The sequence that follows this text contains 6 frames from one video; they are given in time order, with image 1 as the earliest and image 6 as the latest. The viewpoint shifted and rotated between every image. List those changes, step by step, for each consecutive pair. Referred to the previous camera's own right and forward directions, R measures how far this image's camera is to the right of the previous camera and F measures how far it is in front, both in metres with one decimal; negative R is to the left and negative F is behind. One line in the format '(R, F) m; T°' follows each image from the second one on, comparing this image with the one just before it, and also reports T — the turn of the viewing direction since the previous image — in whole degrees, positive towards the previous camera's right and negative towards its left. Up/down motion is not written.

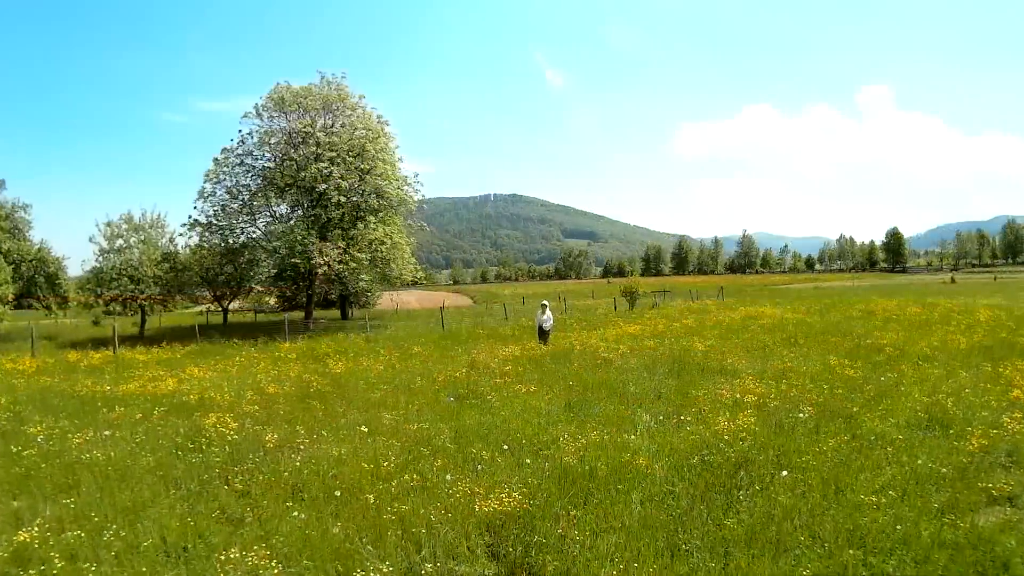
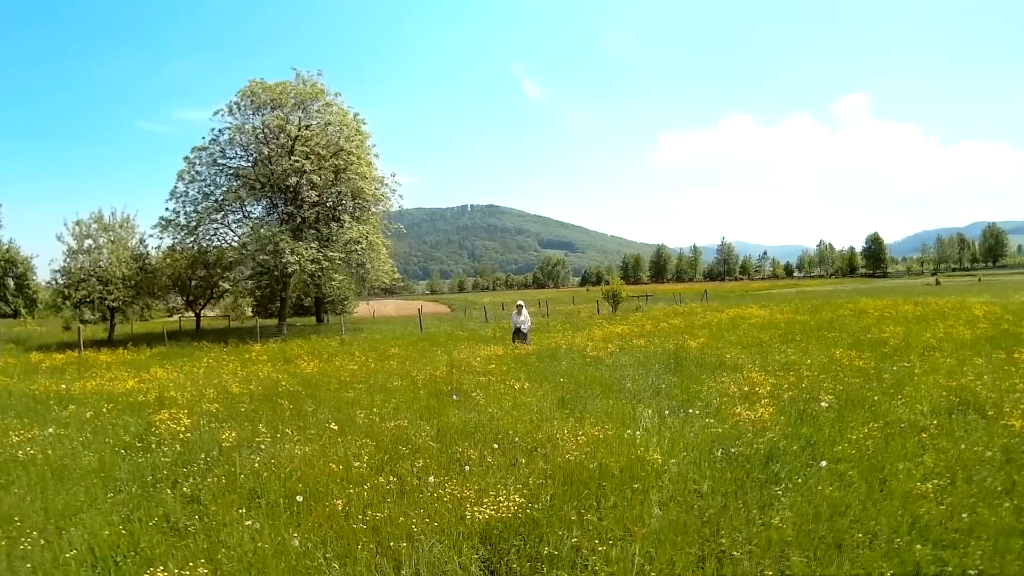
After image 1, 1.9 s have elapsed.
(-0.2, +1.0) m; +2°
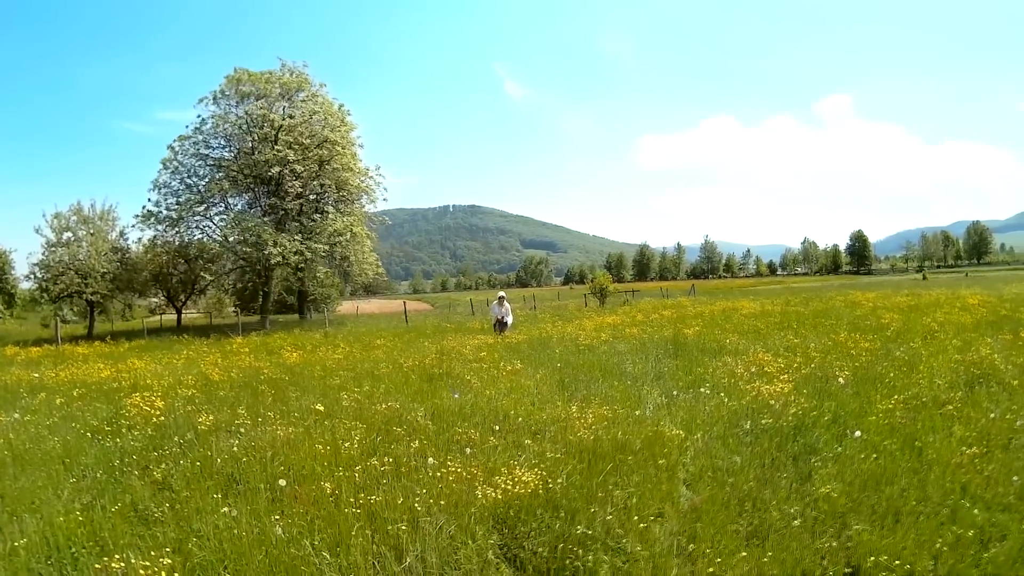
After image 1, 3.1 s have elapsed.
(-0.2, +0.6) m; +1°
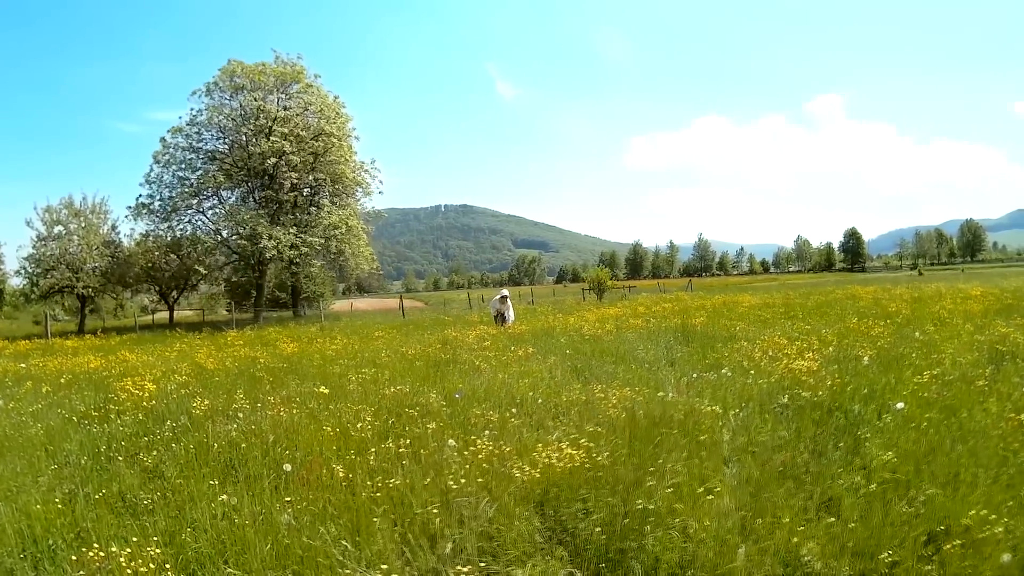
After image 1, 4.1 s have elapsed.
(-0.3, +0.5) m; +1°
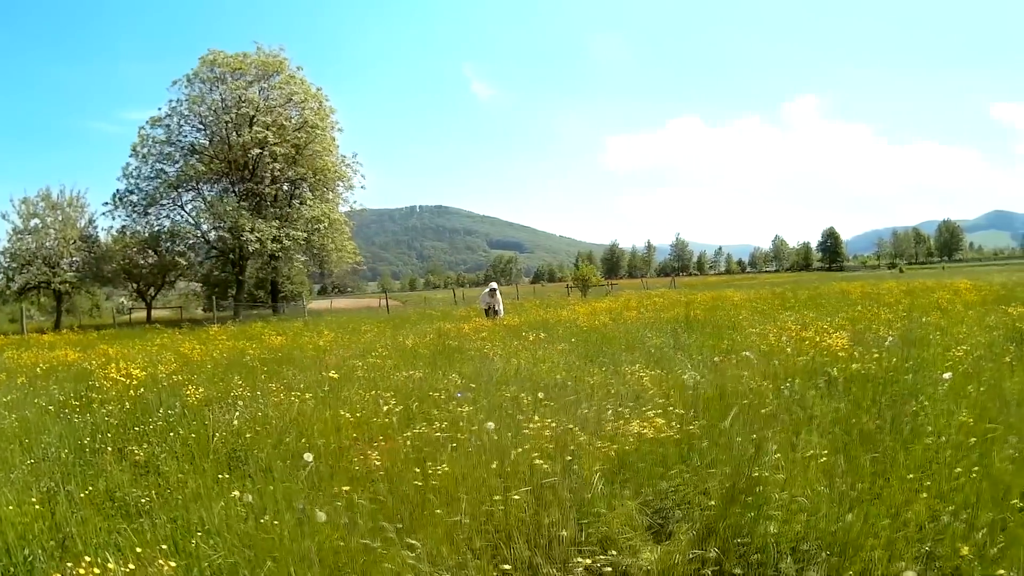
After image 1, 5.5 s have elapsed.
(-0.5, +0.5) m; +2°
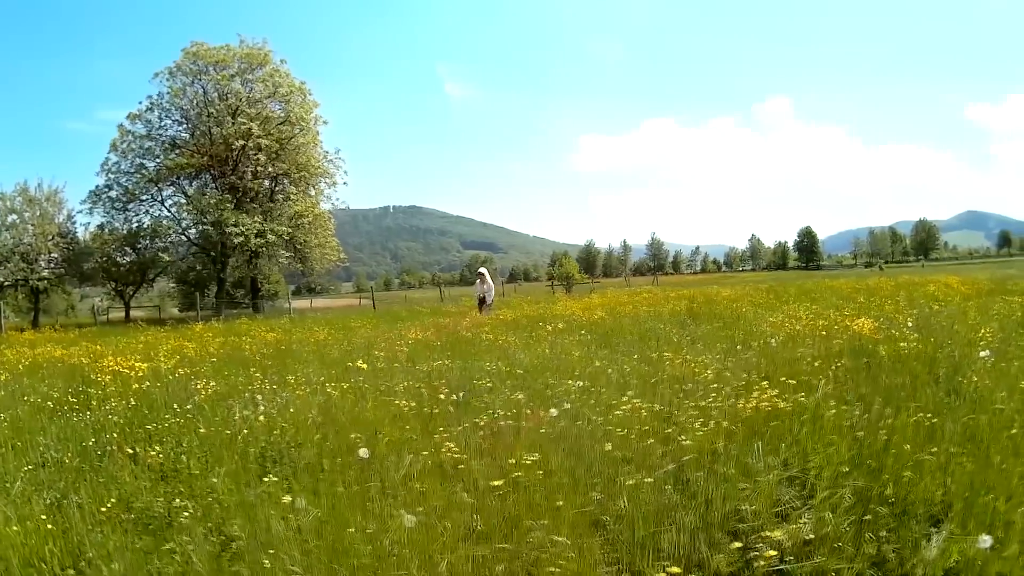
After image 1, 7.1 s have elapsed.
(-0.6, +0.3) m; +2°
